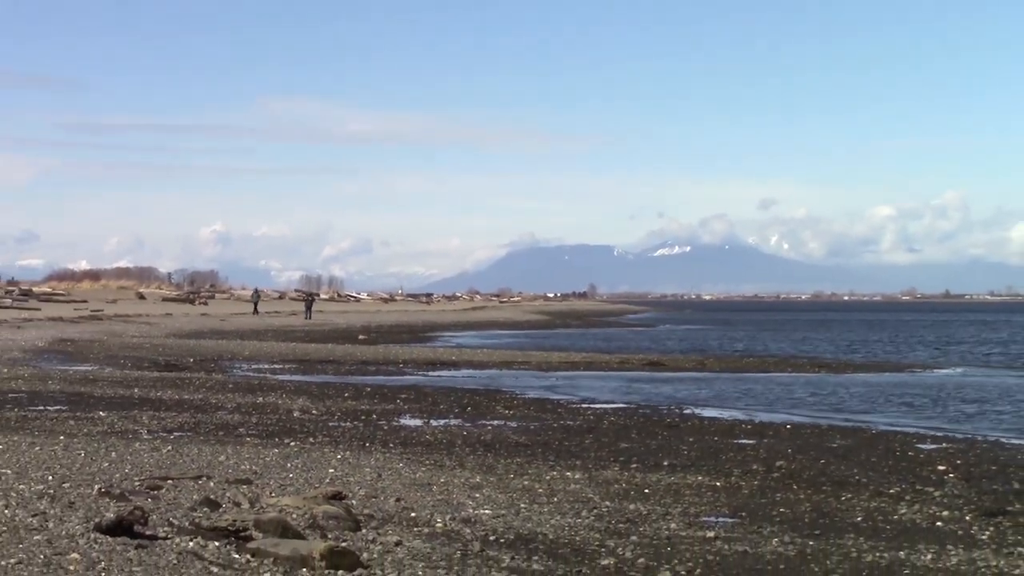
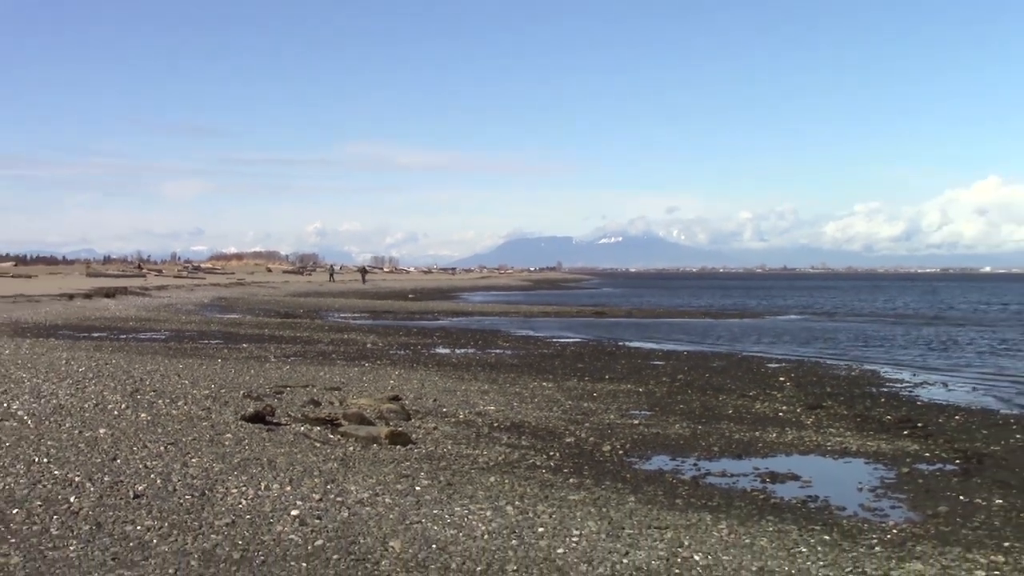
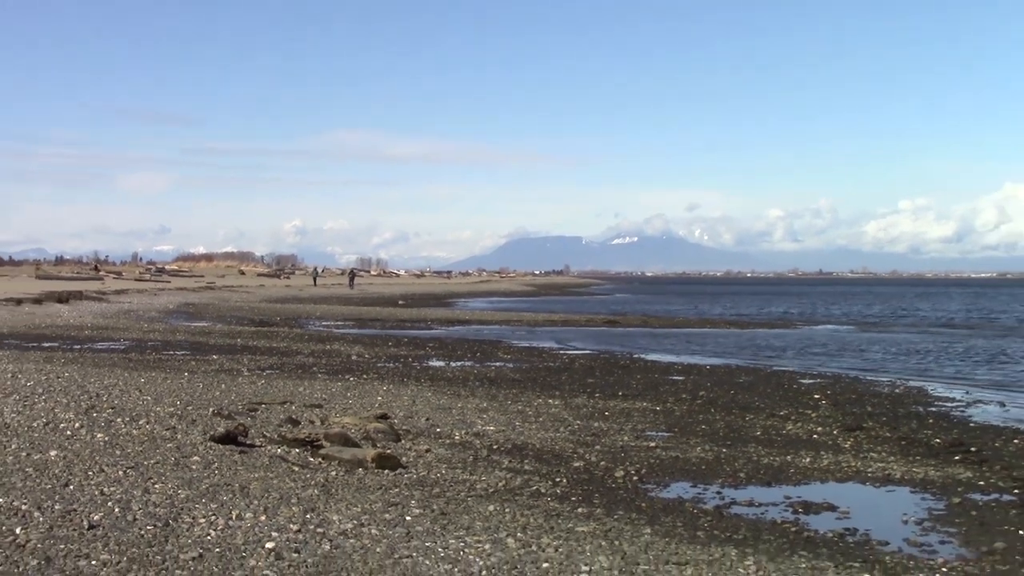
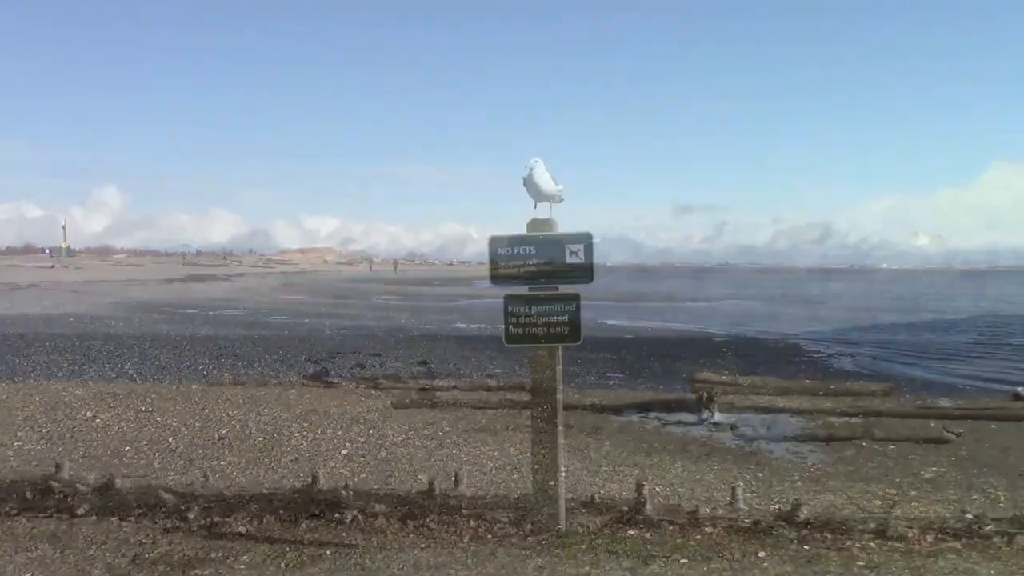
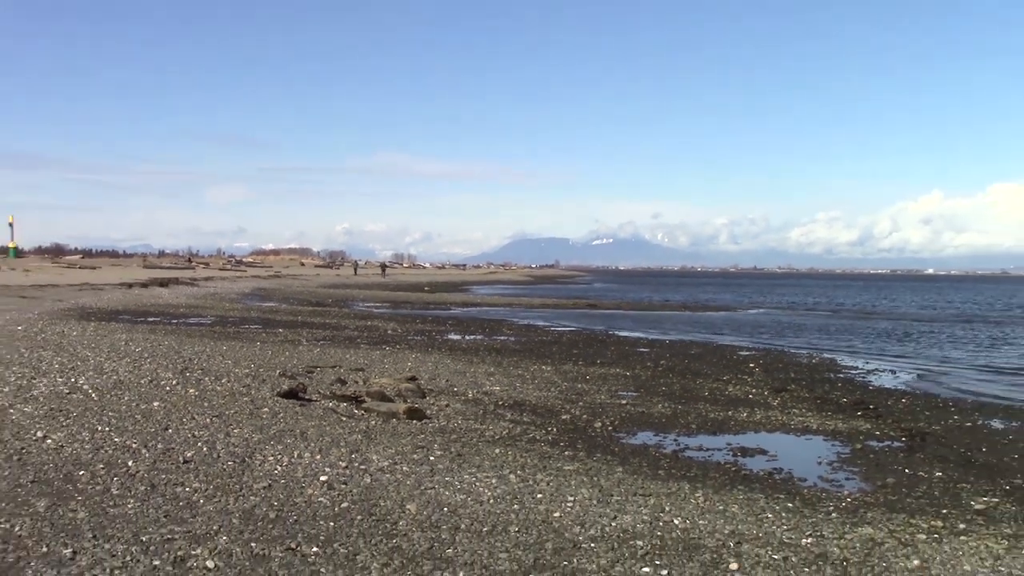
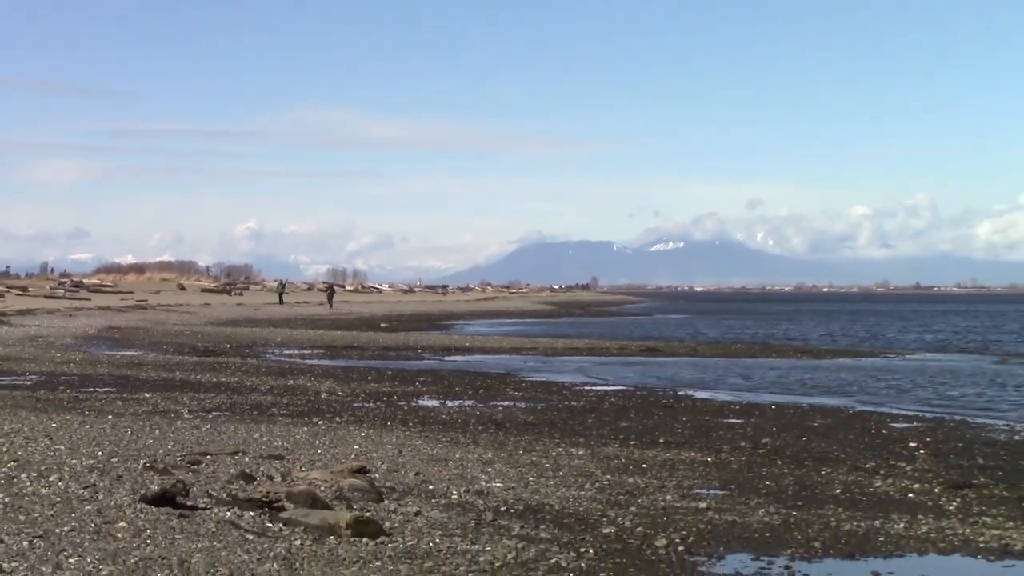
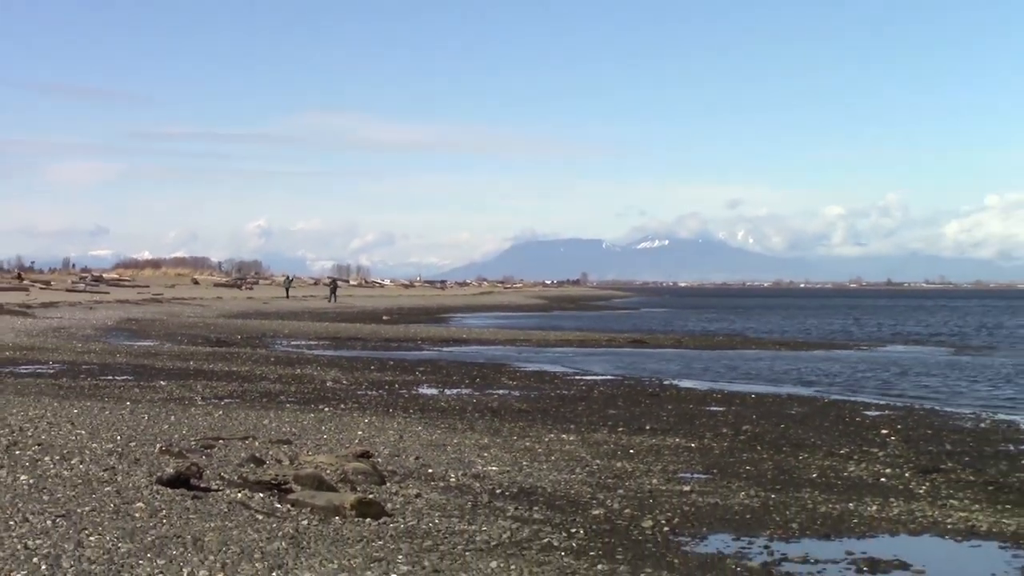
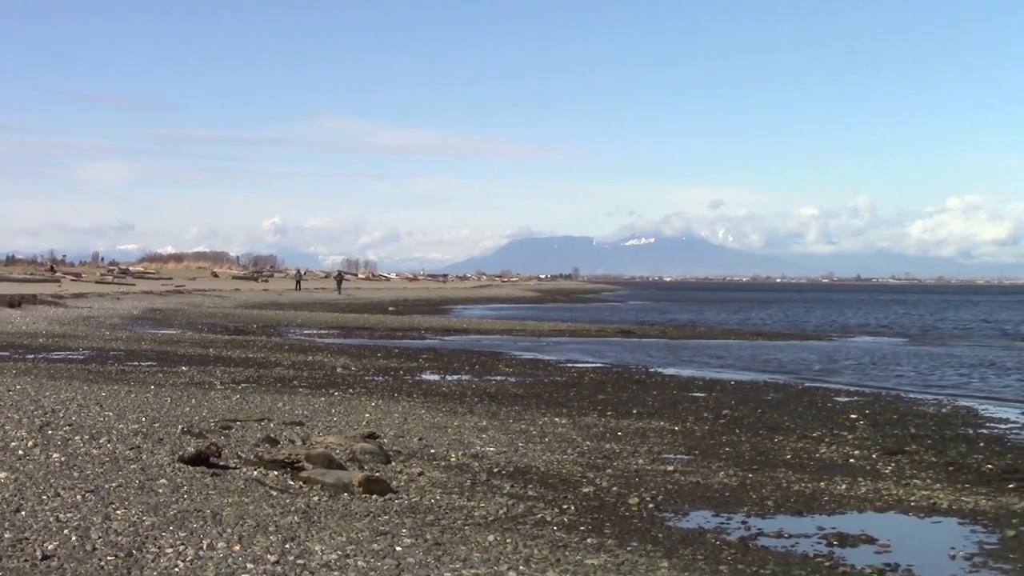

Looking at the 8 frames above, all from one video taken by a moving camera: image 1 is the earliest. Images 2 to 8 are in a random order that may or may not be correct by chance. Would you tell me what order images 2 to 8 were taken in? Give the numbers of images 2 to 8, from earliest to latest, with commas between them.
6, 7, 8, 3, 2, 5, 4
